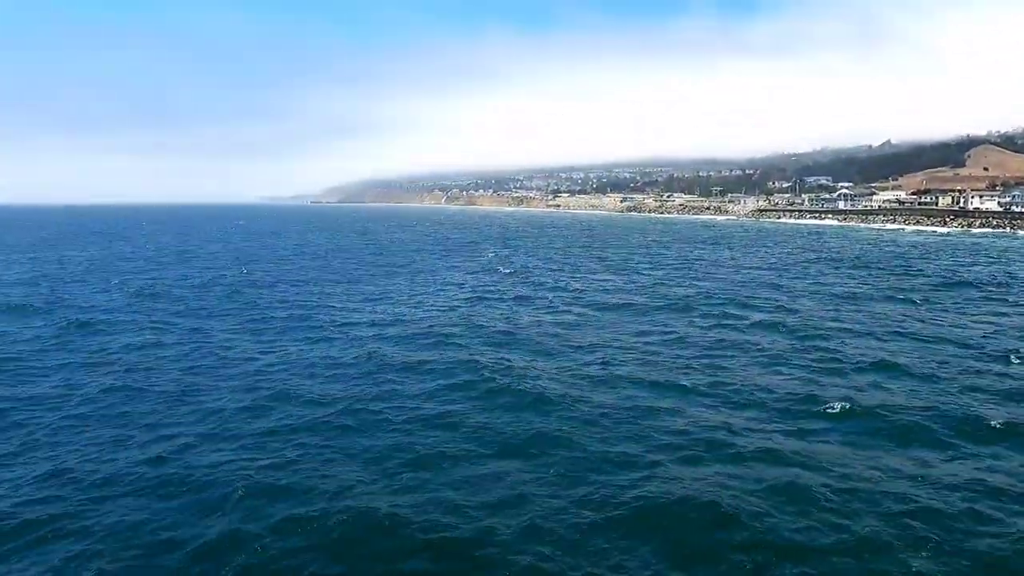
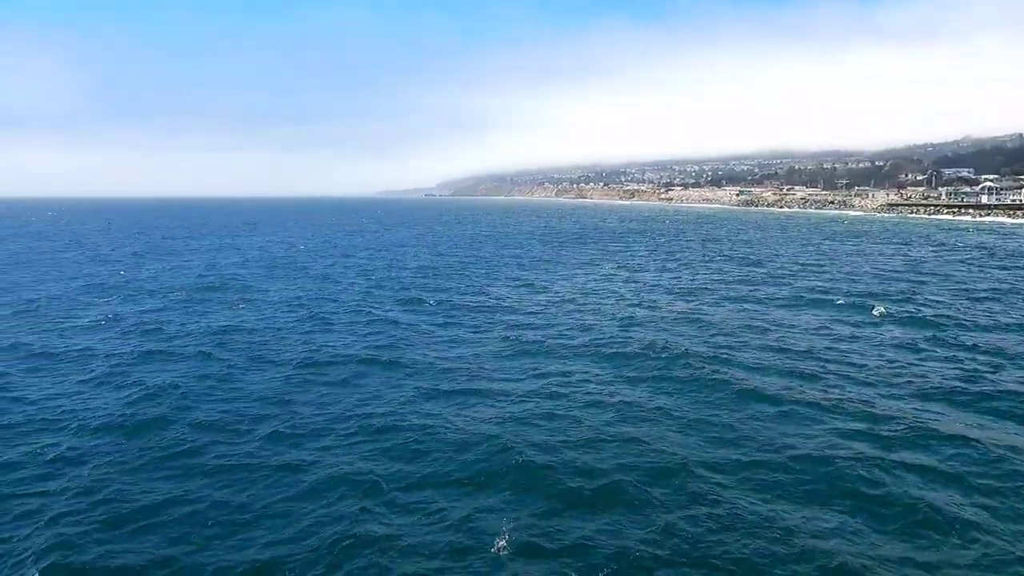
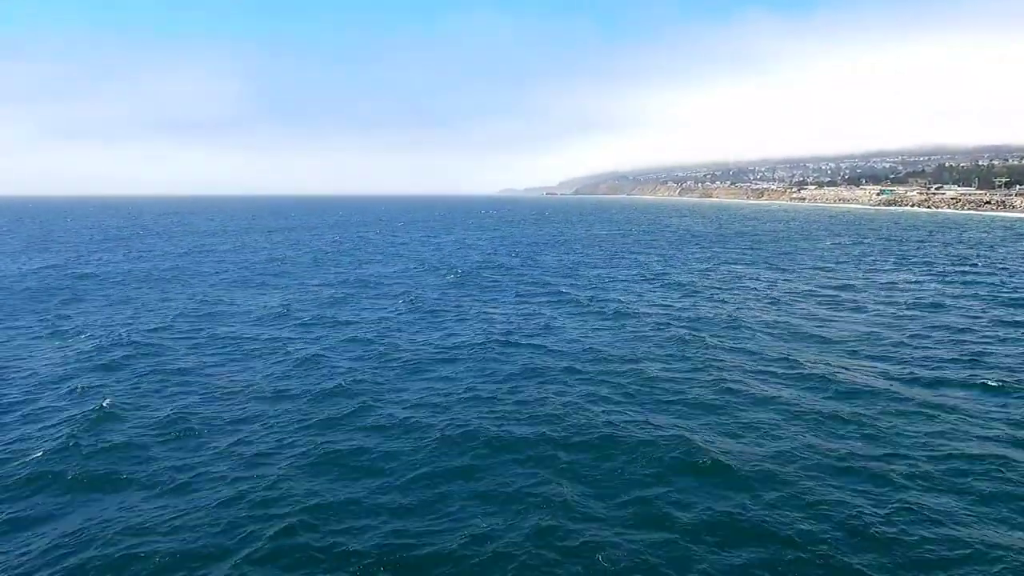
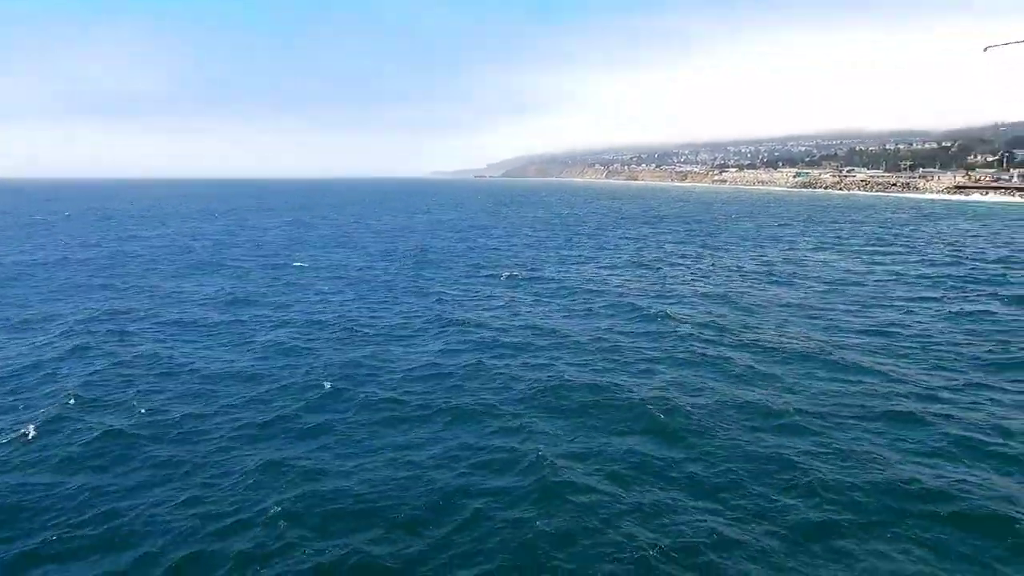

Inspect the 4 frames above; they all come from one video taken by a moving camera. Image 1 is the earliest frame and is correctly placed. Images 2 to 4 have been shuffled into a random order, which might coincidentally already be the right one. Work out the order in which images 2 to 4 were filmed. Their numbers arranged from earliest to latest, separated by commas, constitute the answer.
2, 3, 4
